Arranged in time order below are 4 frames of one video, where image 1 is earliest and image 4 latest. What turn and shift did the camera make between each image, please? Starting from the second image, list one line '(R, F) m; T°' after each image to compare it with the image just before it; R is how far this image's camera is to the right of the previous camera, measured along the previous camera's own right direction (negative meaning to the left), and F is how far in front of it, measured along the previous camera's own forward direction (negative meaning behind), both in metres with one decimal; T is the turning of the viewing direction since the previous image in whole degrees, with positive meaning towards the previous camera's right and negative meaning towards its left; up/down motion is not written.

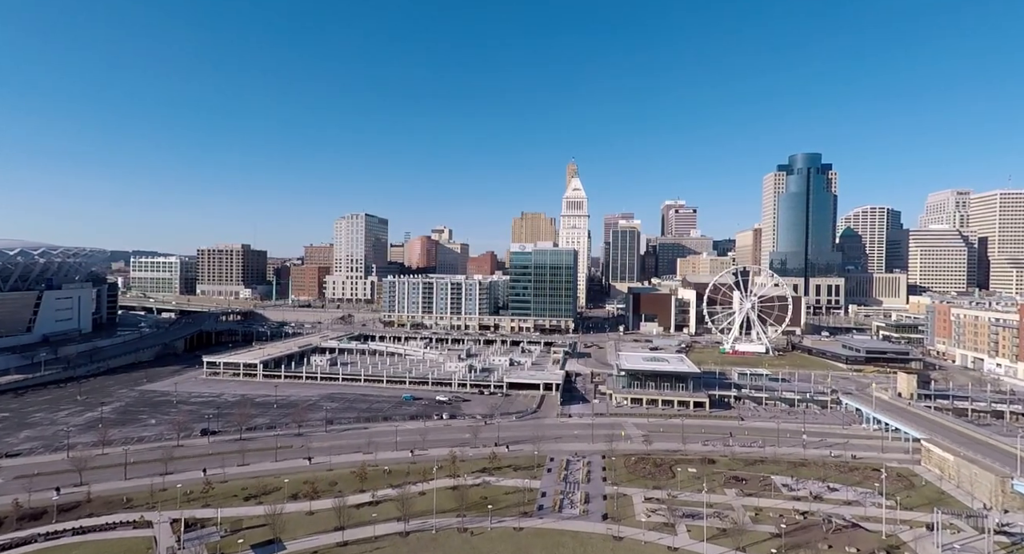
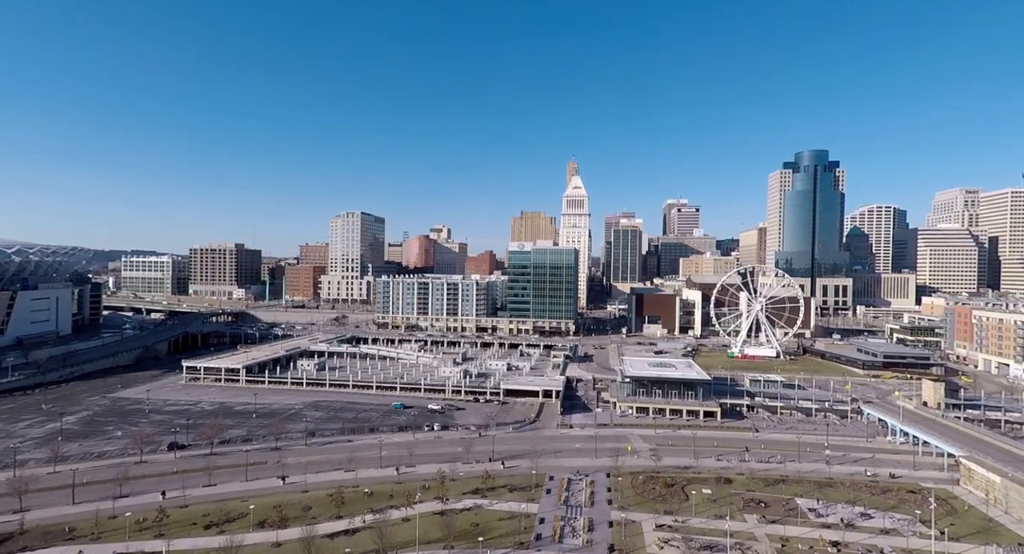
(+0.3, +3.2) m; 0°
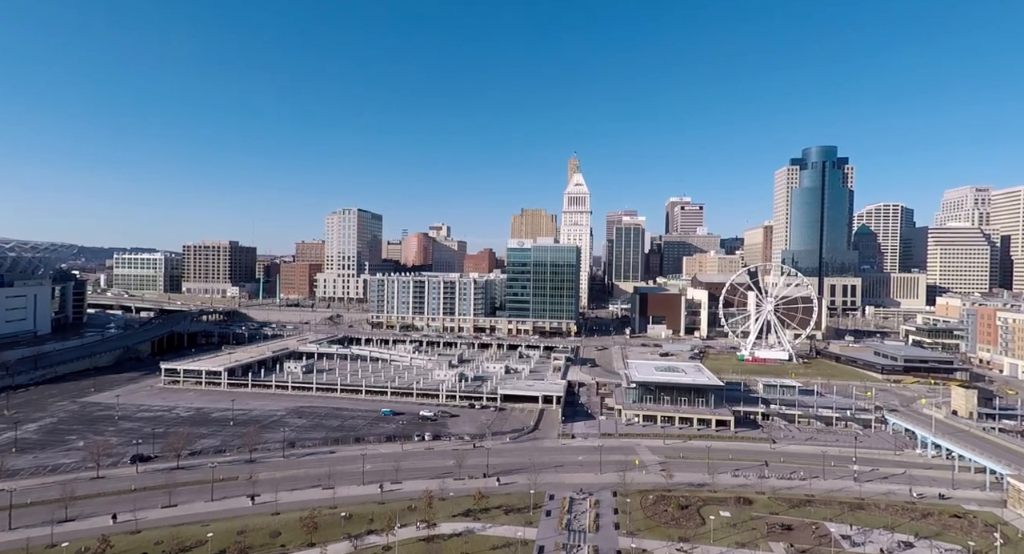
(+0.2, +3.2) m; 0°
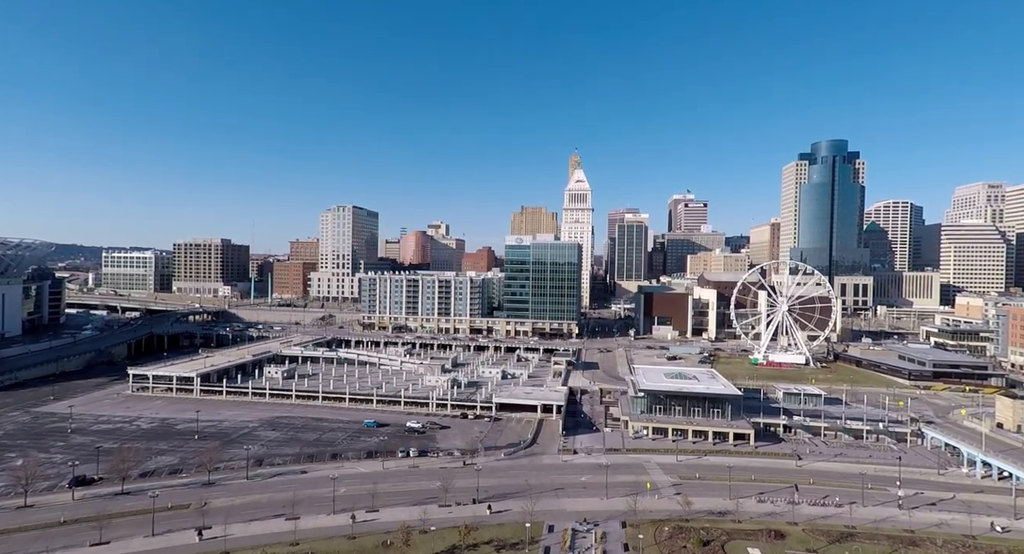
(+0.4, +4.0) m; 0°
